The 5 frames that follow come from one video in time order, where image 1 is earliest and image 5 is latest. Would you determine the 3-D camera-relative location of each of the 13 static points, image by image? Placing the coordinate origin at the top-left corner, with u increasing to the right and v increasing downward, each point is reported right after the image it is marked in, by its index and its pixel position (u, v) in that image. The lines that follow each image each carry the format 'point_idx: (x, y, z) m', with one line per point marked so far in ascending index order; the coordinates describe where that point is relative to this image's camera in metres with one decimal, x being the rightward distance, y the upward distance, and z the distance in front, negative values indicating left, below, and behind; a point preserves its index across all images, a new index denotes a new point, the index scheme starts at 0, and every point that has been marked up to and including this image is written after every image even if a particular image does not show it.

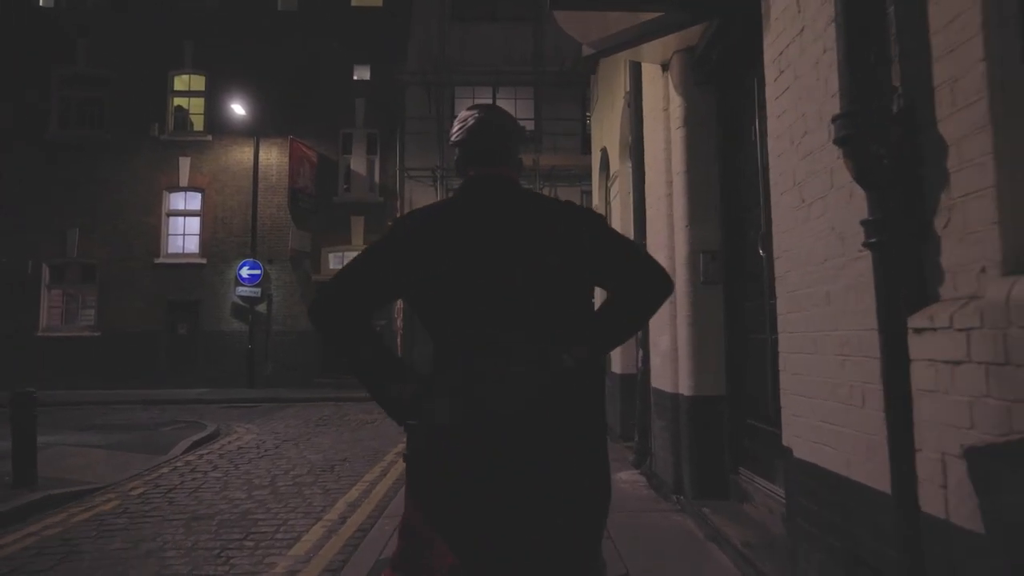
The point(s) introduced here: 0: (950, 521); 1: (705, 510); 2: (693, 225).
0: (+1.3, -0.7, +1.9) m
1: (+1.4, -1.6, +4.7) m
2: (+1.4, +0.5, +5.1) m
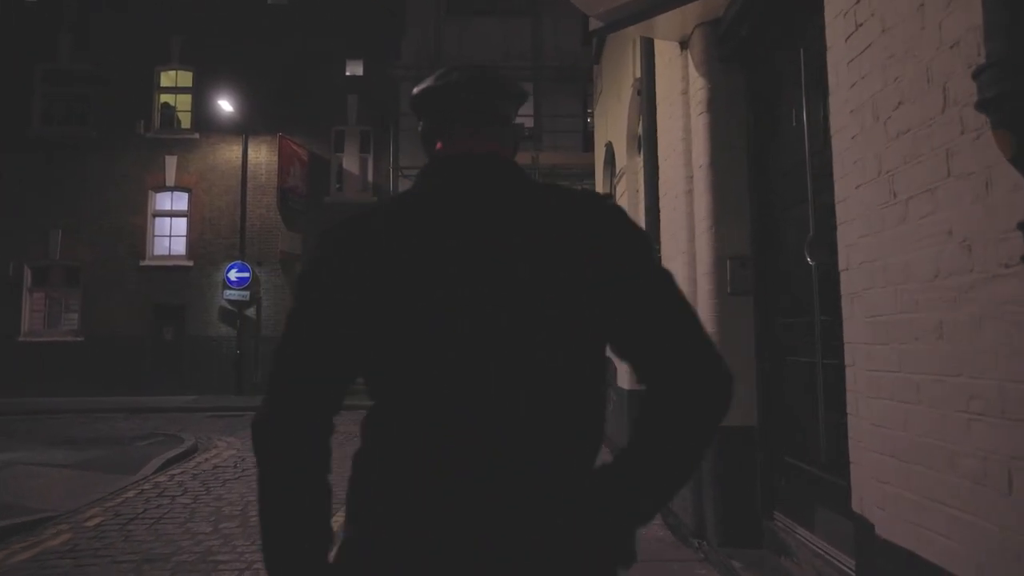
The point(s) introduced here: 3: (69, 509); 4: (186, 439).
0: (+1.2, -0.8, +1.2) m
1: (+1.4, -1.7, +4.0) m
2: (+1.4, +0.4, +4.4) m
3: (-4.6, -2.3, +6.7) m
4: (-5.4, -2.5, +10.8) m
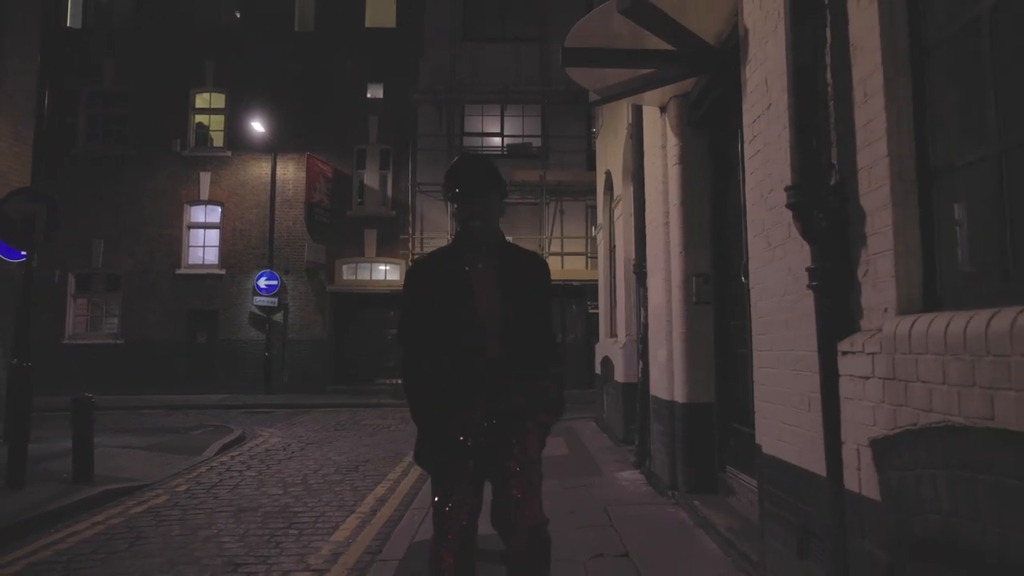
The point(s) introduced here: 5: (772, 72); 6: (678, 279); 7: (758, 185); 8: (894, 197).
0: (+1.4, -0.8, +2.6) m
1: (+1.5, -1.8, +5.4) m
2: (+1.5, +0.3, +5.7) m
3: (-4.4, -2.4, +8.1) m
4: (-5.2, -2.6, +12.2) m
5: (+1.4, +1.1, +3.4) m
6: (+1.5, +0.1, +5.8) m
7: (+1.4, +0.6, +3.7) m
8: (+1.4, +0.3, +2.5) m
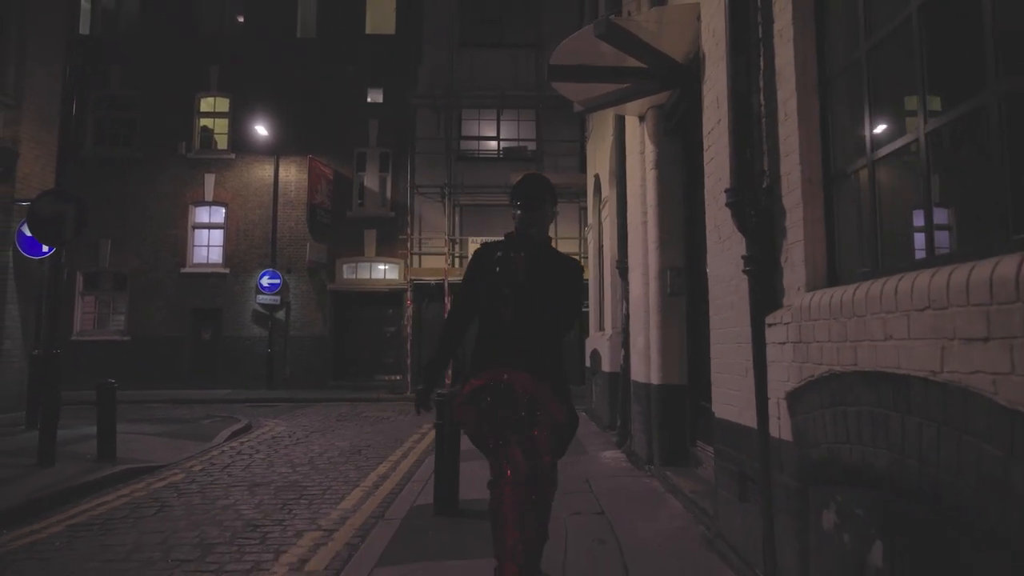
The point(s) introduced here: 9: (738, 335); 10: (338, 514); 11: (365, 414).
0: (+1.3, -0.7, +3.2) m
1: (+1.4, -1.7, +6.0) m
2: (+1.5, +0.4, +6.4) m
3: (-4.5, -2.3, +8.7) m
4: (-5.3, -2.6, +12.8) m
5: (+1.3, +1.2, +4.0) m
6: (+1.4, +0.2, +6.4) m
7: (+1.3, +0.7, +4.3) m
8: (+1.4, +0.4, +3.1) m
9: (+1.3, -0.3, +3.8) m
10: (-1.6, -2.0, +5.9) m
11: (-3.1, -2.7, +13.9) m
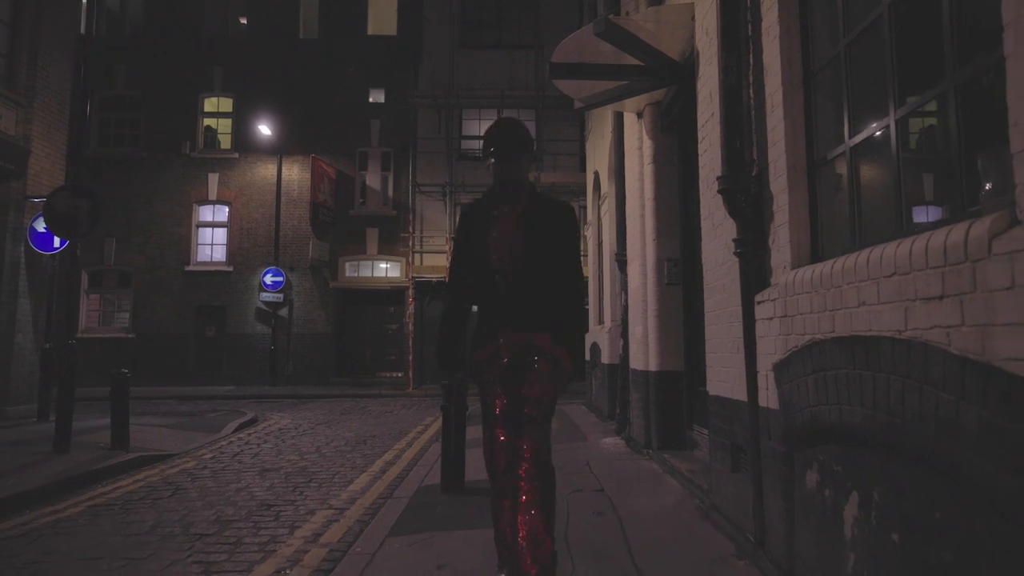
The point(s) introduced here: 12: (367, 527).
0: (+1.3, -0.6, +3.4) m
1: (+1.4, -1.6, +6.2) m
2: (+1.5, +0.5, +6.6) m
3: (-4.5, -2.2, +8.9) m
4: (-5.3, -2.5, +13.0) m
5: (+1.3, +1.3, +4.3) m
6: (+1.4, +0.3, +6.6) m
7: (+1.3, +0.8, +4.5) m
8: (+1.4, +0.5, +3.3) m
9: (+1.3, -0.2, +4.0) m
10: (-1.5, -1.9, +6.1) m
11: (-3.1, -2.6, +14.1) m
12: (-1.1, -1.8, +5.0) m
